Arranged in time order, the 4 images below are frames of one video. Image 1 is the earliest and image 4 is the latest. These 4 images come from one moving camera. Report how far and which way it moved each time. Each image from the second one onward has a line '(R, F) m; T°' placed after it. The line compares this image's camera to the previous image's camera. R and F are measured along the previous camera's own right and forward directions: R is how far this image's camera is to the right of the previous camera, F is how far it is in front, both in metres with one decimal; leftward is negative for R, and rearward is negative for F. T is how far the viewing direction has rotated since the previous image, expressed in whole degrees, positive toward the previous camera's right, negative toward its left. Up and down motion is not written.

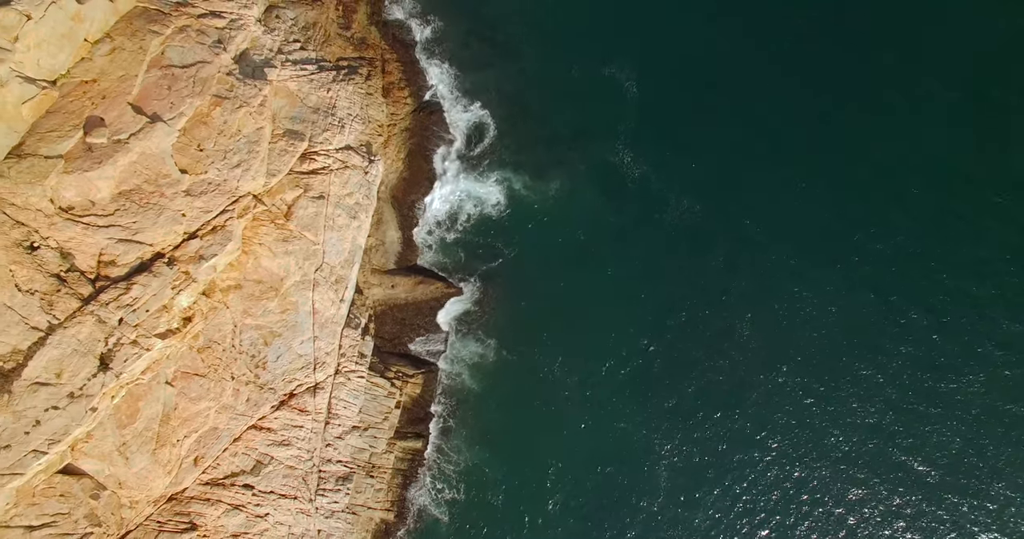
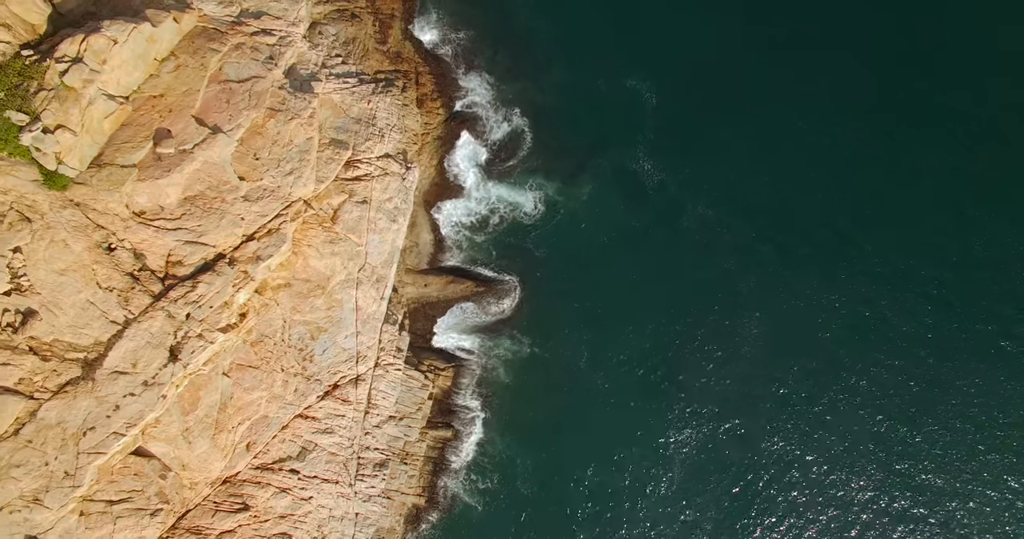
(-1.7, -2.9) m; 0°
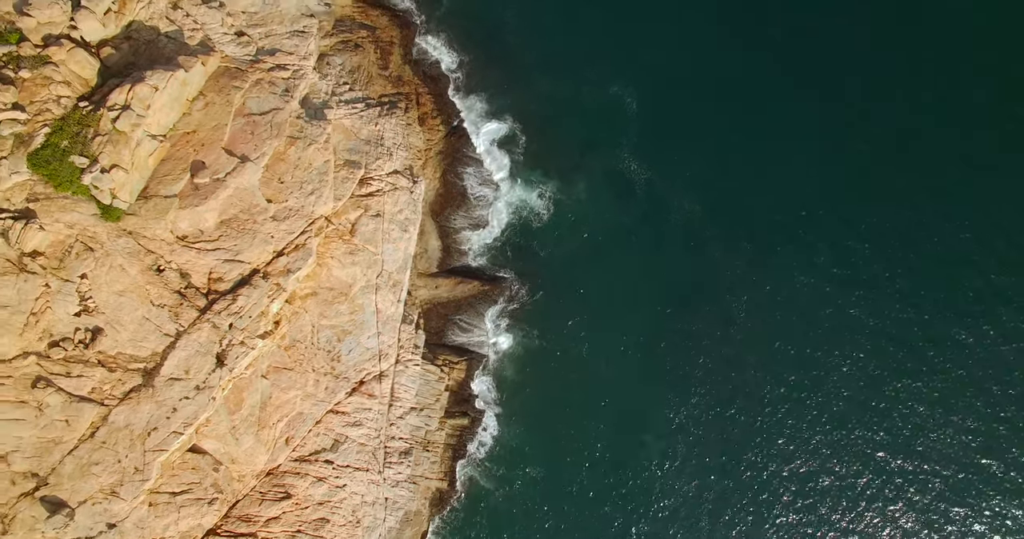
(-0.1, -4.4) m; 0°
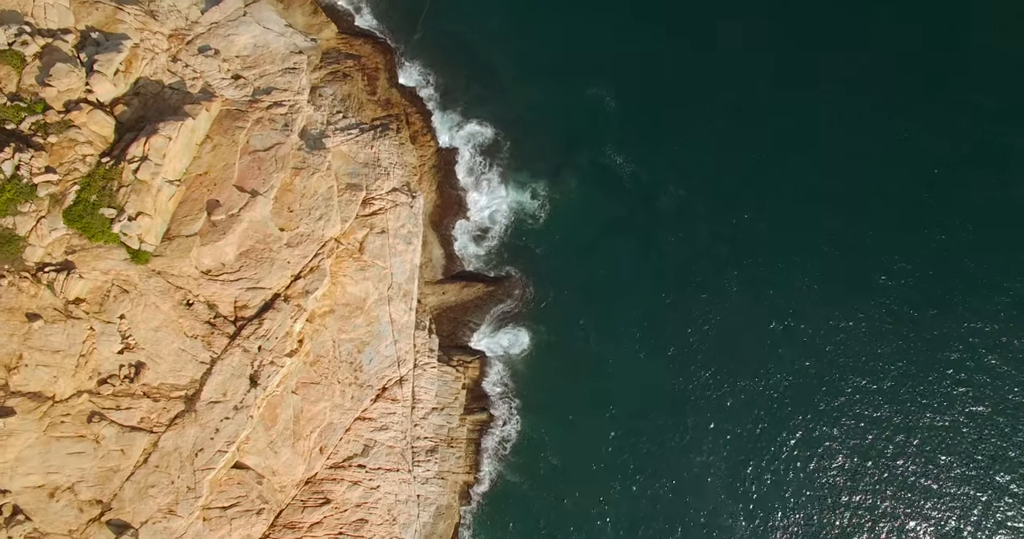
(+0.1, -3.1) m; 0°
